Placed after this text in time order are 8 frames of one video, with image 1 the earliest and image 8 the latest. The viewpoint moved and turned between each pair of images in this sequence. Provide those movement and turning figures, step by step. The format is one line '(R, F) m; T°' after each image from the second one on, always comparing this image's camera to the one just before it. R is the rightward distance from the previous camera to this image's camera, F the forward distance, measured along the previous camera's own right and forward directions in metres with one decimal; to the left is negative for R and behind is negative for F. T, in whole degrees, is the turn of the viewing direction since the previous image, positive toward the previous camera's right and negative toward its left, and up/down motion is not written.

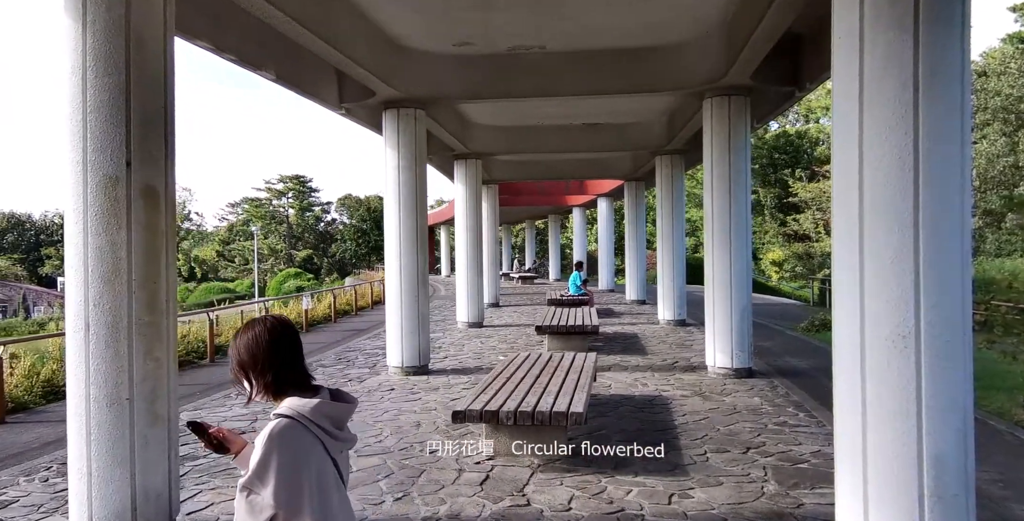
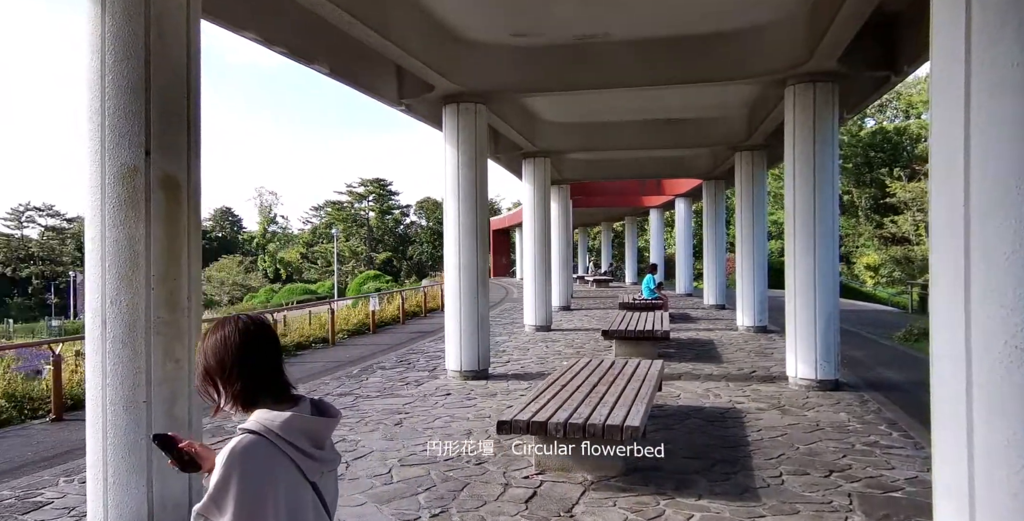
(+0.2, +0.4) m; -6°
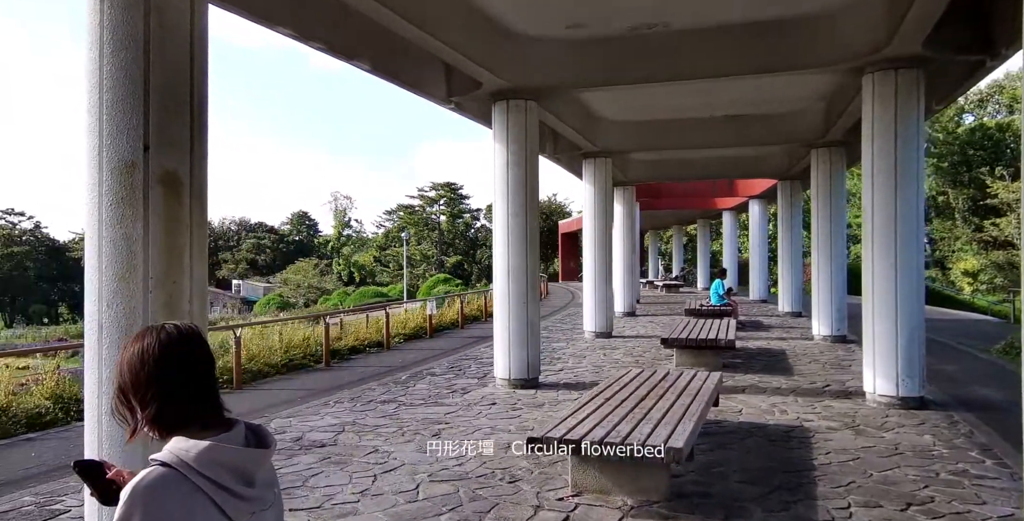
(+0.3, +0.4) m; -6°
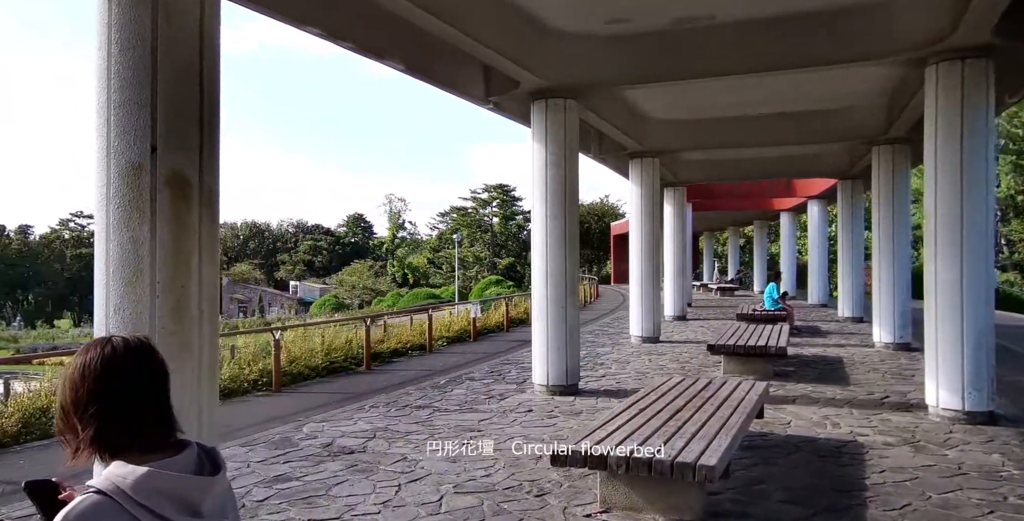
(+0.2, +0.2) m; -4°
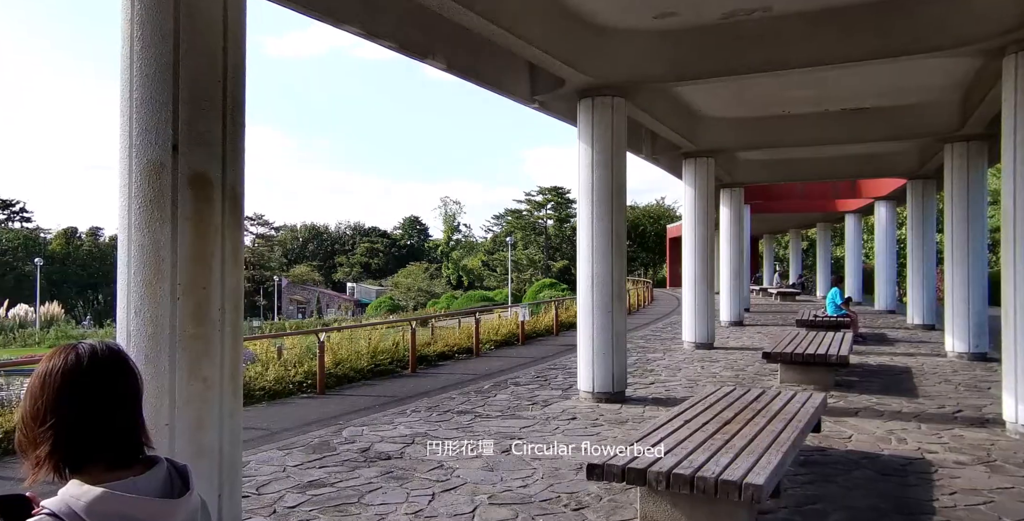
(+0.1, +0.2) m; -4°
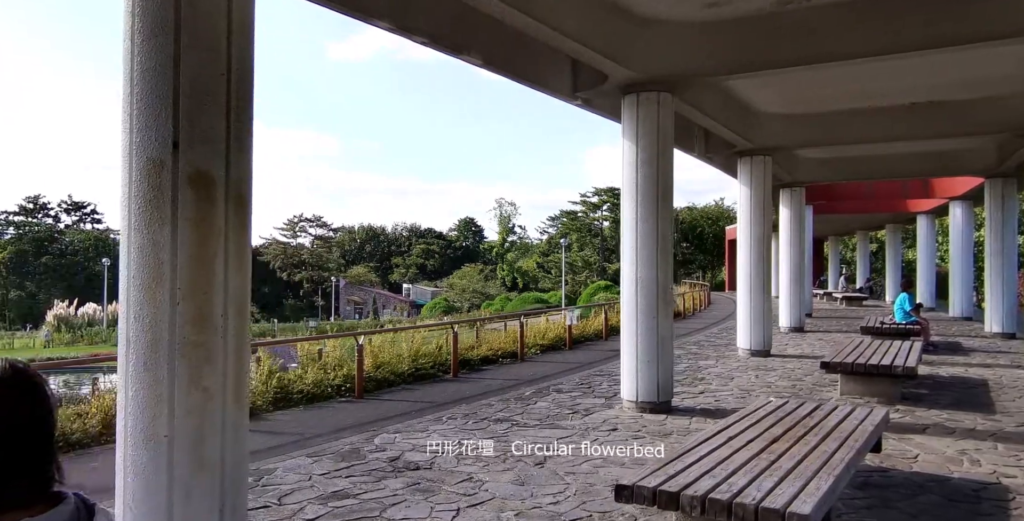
(+0.2, +0.3) m; -5°
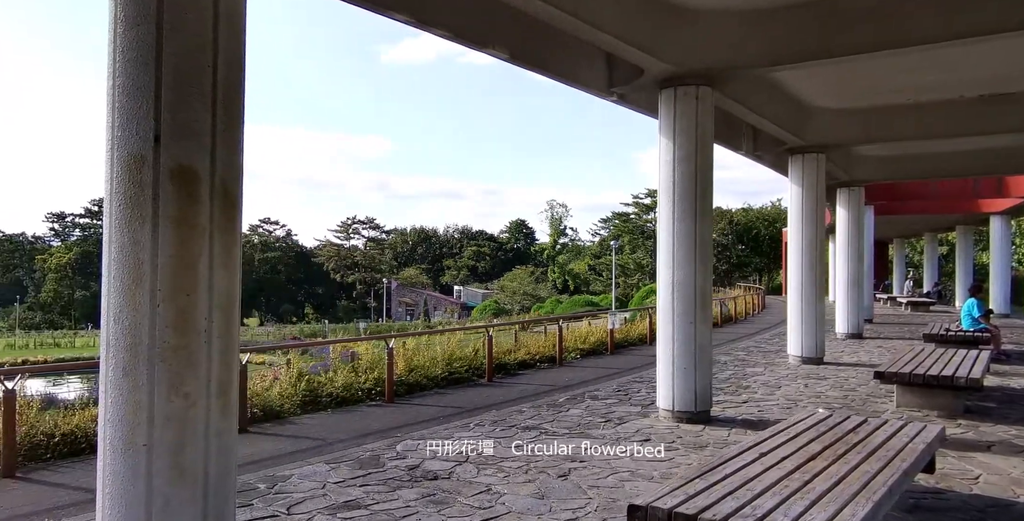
(+0.3, +0.3) m; -4°
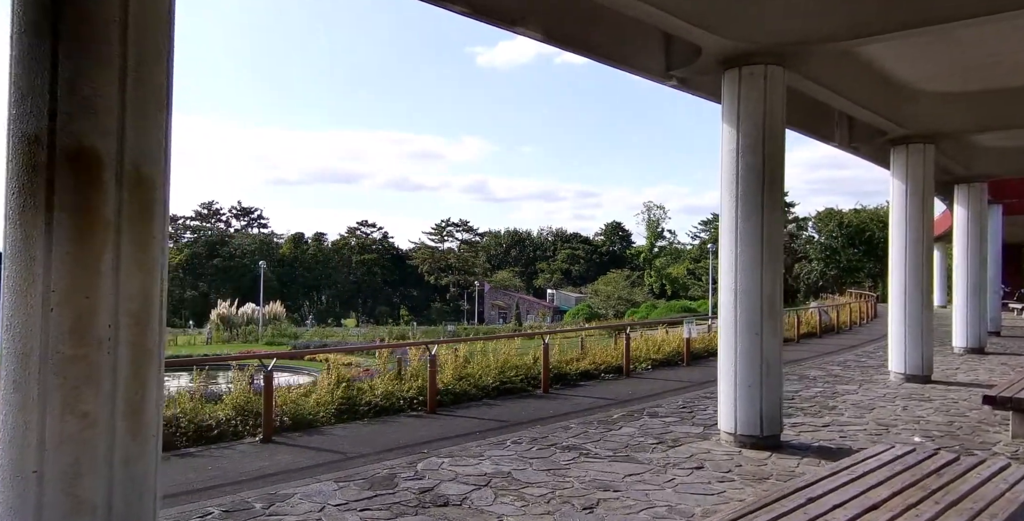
(+0.6, +0.7) m; -8°
